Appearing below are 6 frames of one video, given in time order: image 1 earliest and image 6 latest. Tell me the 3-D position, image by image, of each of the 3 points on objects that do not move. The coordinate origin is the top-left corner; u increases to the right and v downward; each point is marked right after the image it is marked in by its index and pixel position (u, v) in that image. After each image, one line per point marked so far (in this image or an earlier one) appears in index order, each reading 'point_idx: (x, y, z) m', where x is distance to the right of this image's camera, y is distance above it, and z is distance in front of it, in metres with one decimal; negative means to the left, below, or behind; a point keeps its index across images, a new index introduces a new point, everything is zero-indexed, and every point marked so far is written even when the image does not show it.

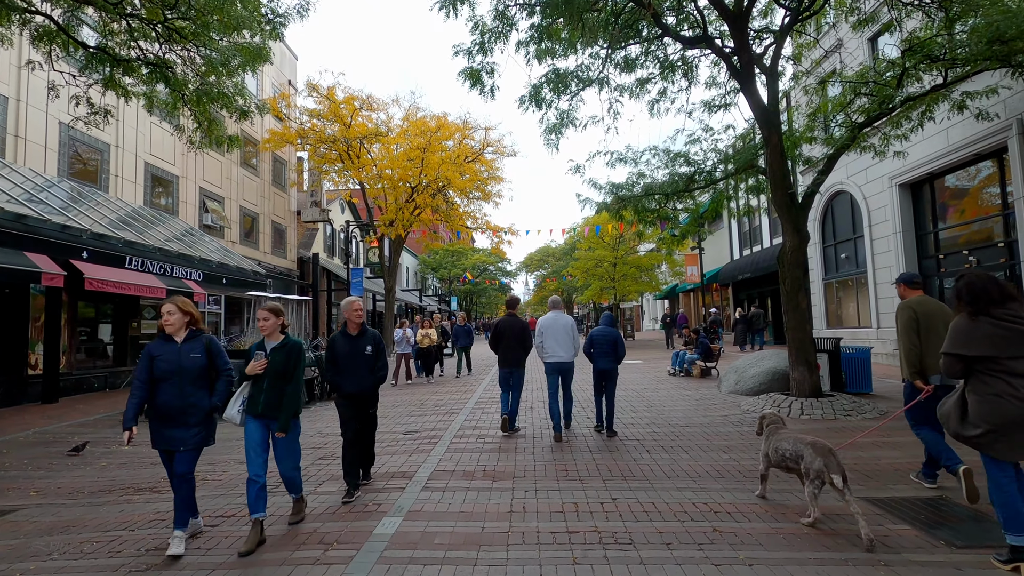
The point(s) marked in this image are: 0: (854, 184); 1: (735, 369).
0: (+10.3, +3.1, +15.7) m
1: (+4.8, -1.7, +11.0) m
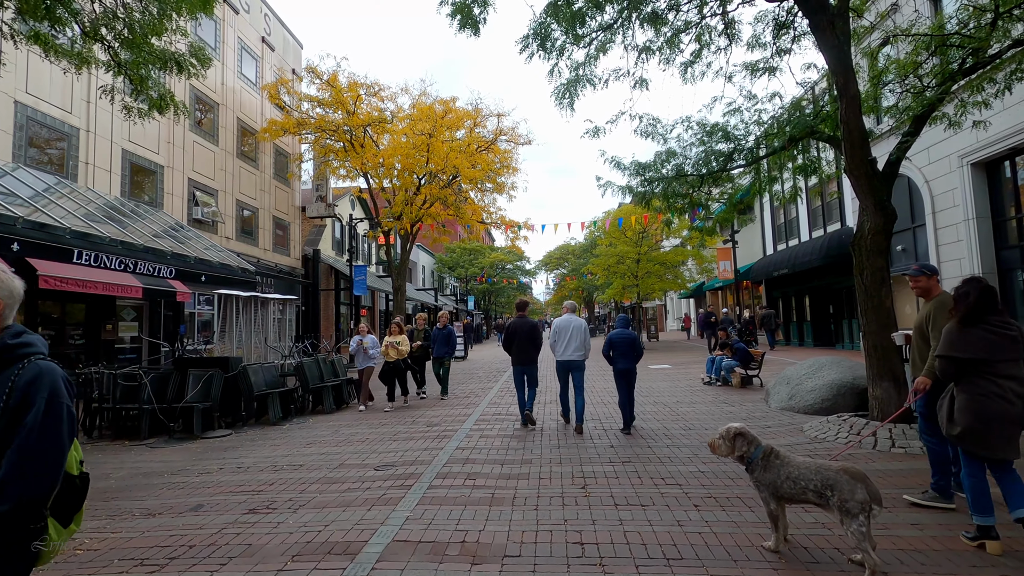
0: (+10.6, +3.2, +13.7) m
1: (+4.9, -1.7, +9.2) m
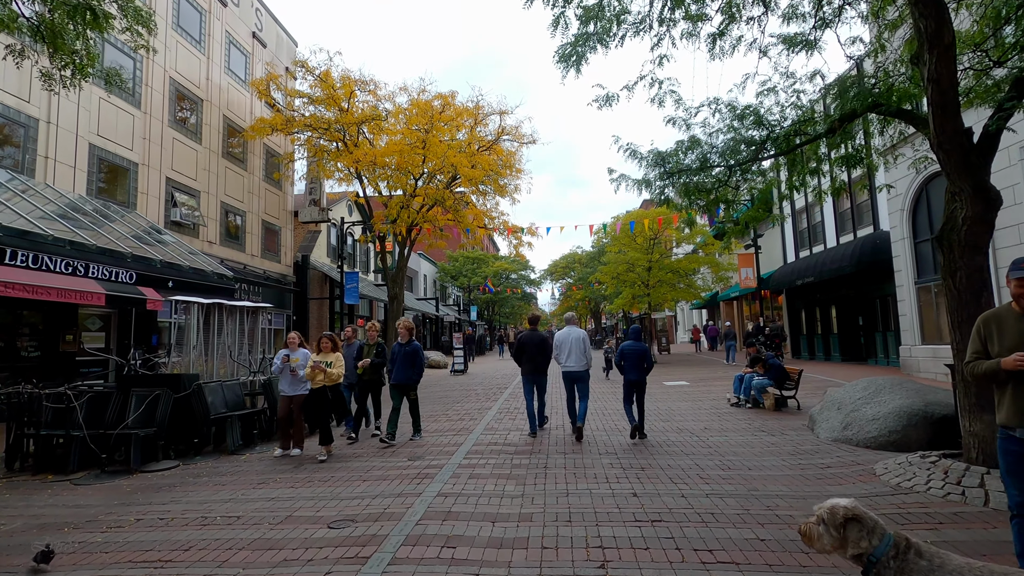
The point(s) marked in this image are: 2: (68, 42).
0: (+10.7, +3.0, +12.3) m
1: (+4.9, -1.8, +7.7) m
2: (-5.4, +3.0, +6.3) m
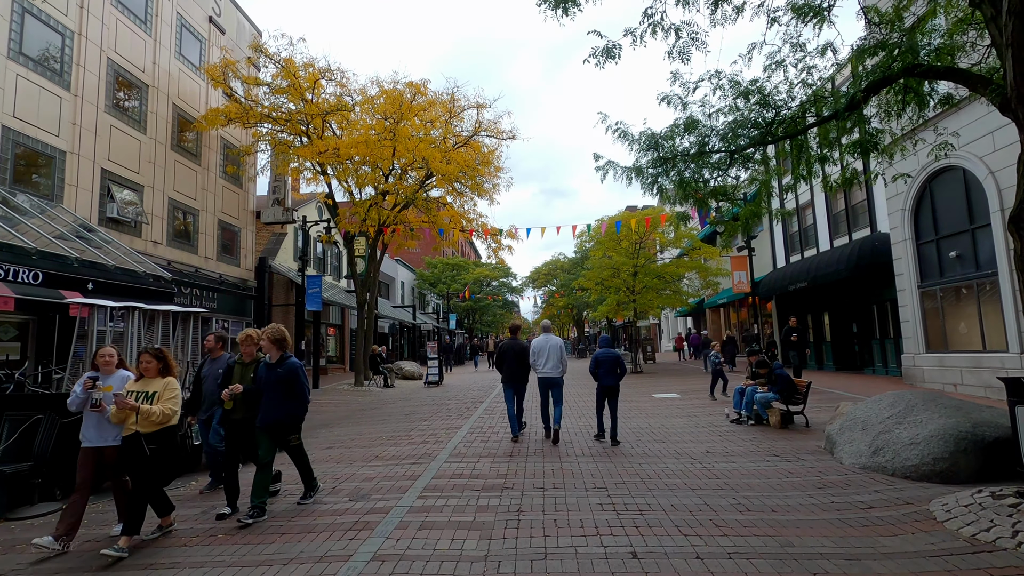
0: (+10.1, +3.0, +11.4) m
1: (+4.5, -1.8, +6.6) m
2: (-5.7, +3.0, +4.9) m
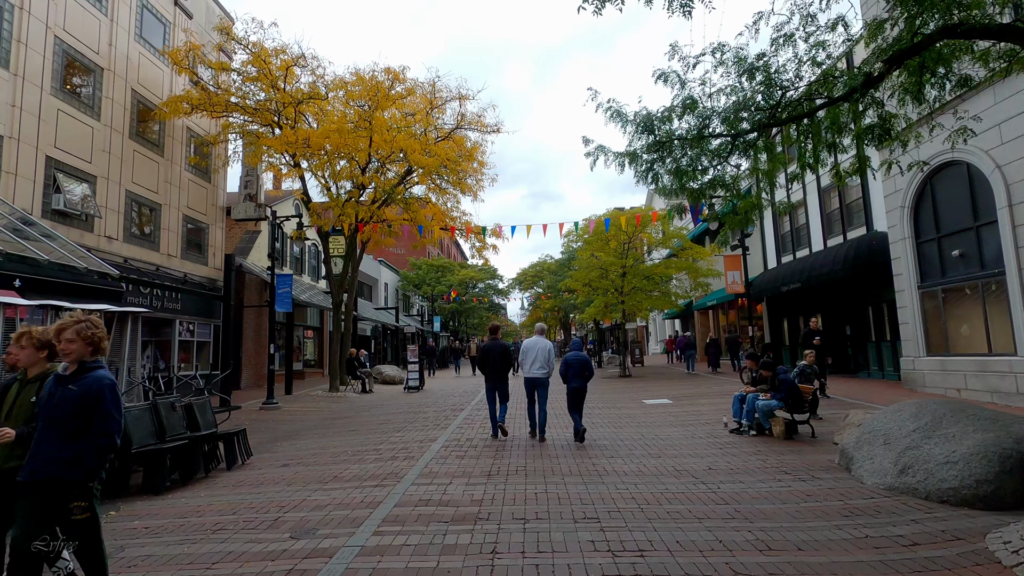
0: (+9.7, +3.0, +10.9) m
1: (+4.3, -1.7, +5.9) m
2: (-5.9, +3.1, +4.0) m
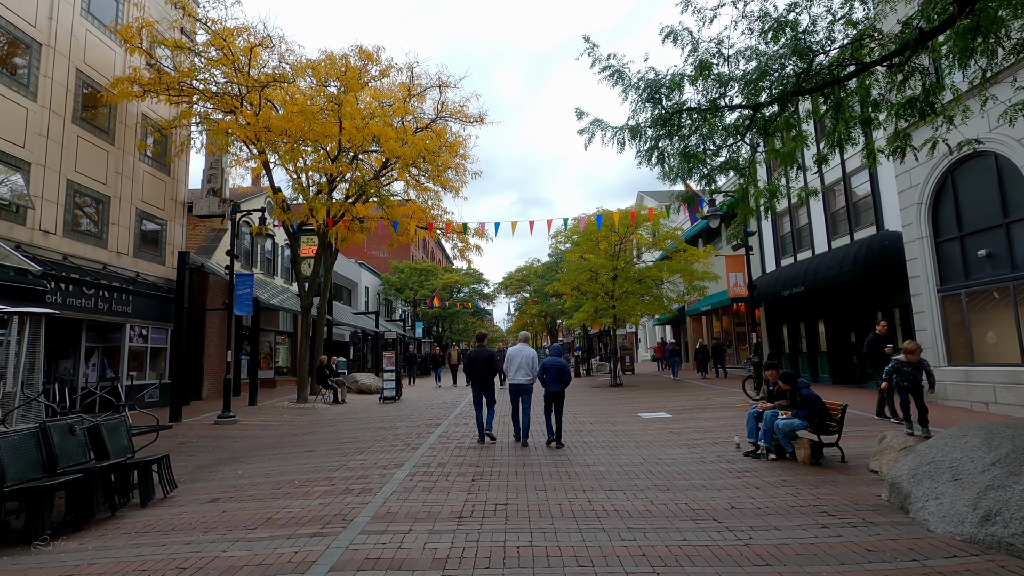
0: (+9.4, +2.9, +9.9) m
1: (+4.1, -1.7, +4.7) m
2: (-6.1, +3.2, +2.6) m
